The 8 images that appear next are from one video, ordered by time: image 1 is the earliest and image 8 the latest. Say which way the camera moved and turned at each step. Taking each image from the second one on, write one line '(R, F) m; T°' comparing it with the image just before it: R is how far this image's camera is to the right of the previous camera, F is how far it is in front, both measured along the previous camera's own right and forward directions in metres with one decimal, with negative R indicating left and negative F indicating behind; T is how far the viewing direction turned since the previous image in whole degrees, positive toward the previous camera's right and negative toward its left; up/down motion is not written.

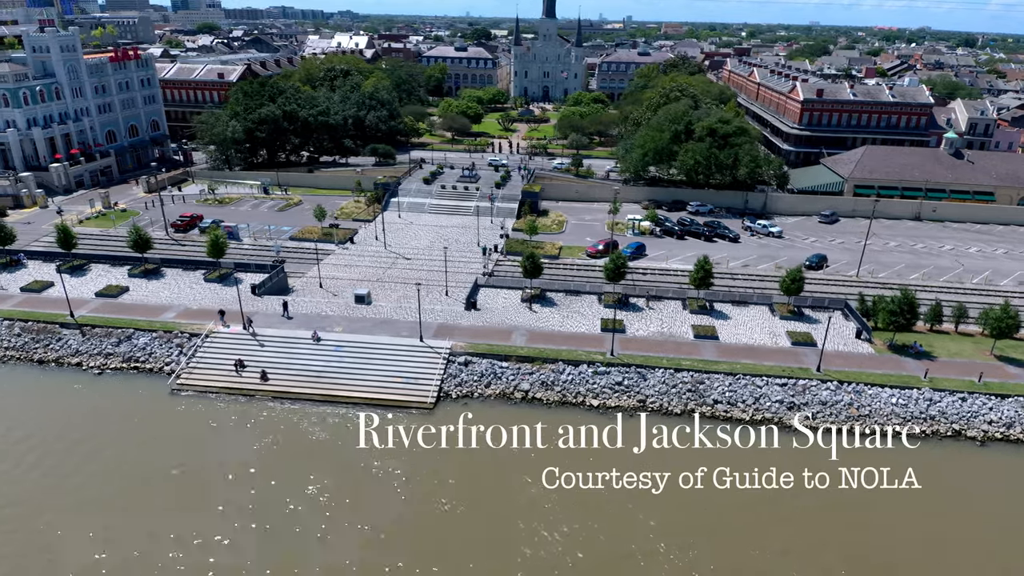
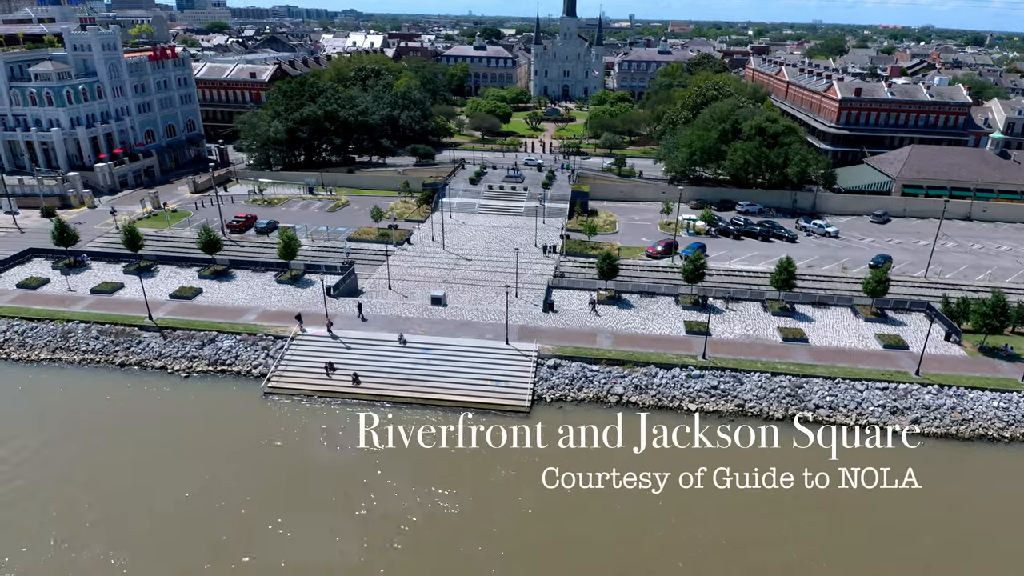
(-5.3, +0.7) m; 0°
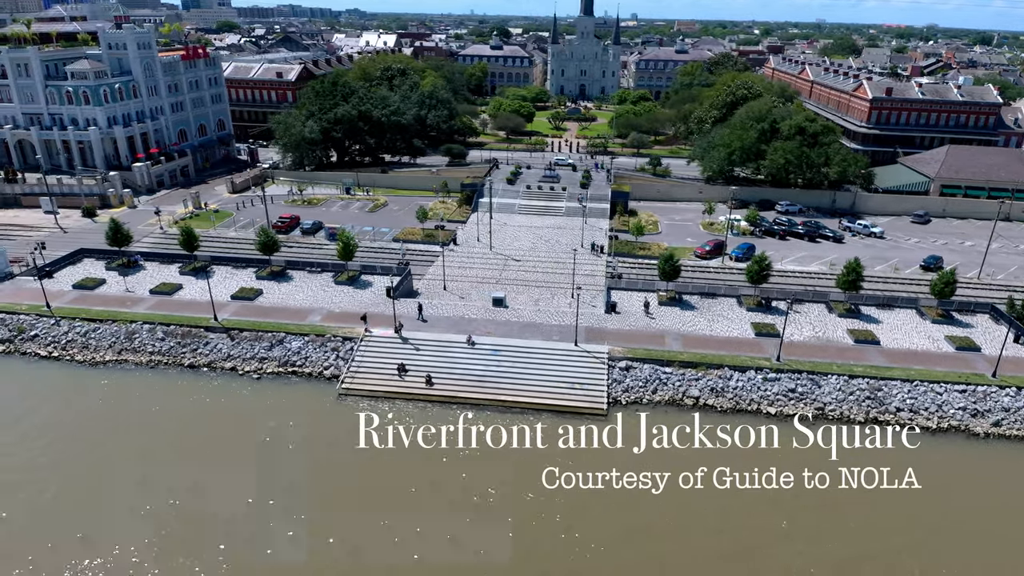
(-4.1, +0.4) m; 0°
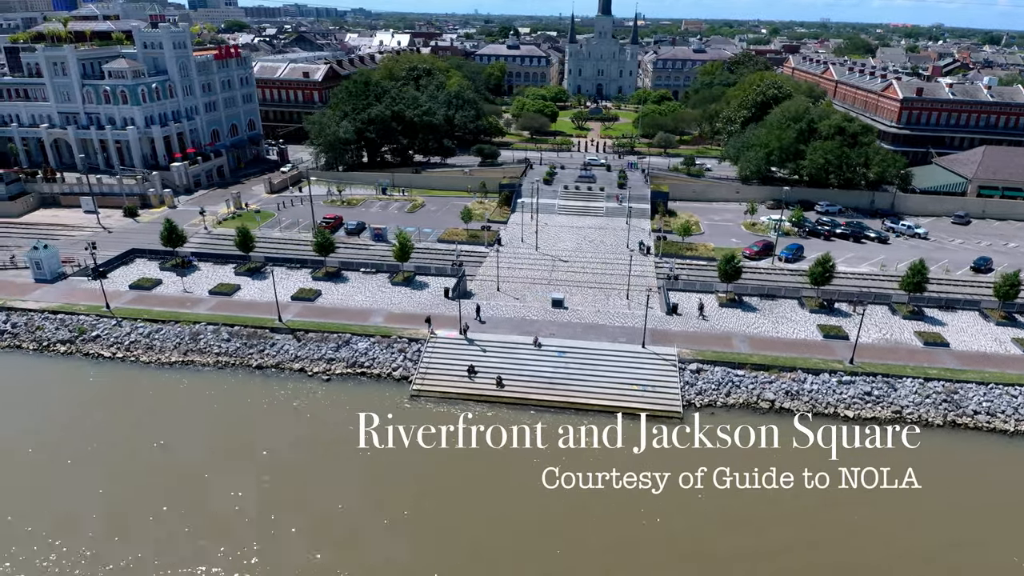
(-3.9, +0.3) m; 0°
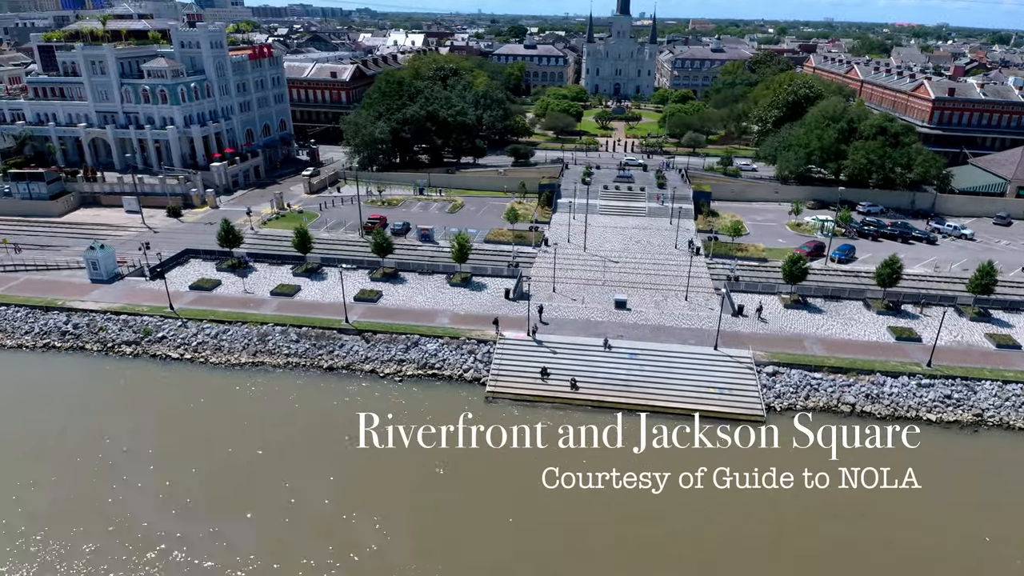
(-4.1, +0.3) m; 0°
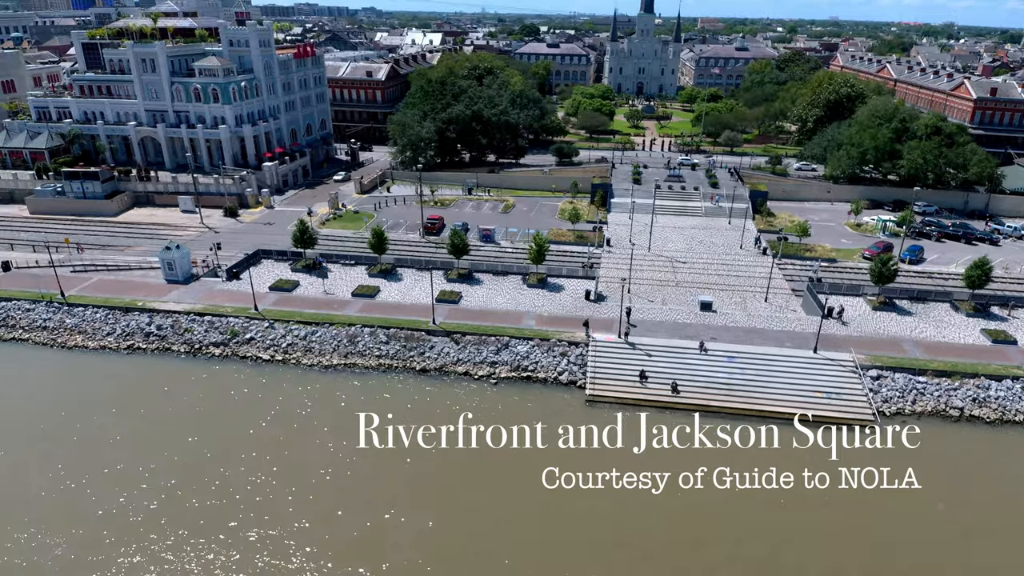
(-5.4, +0.5) m; 0°
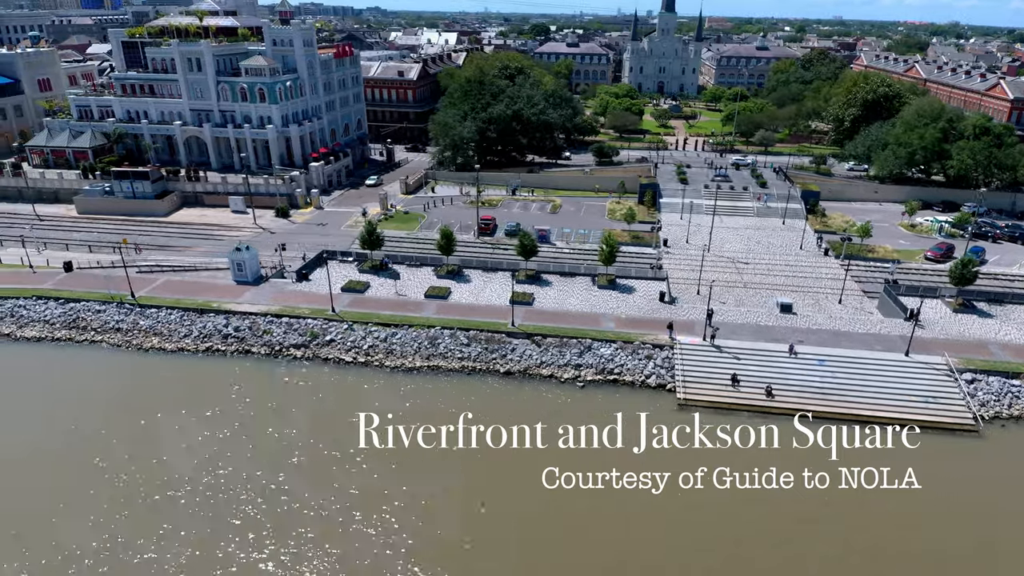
(-4.9, +0.4) m; 0°
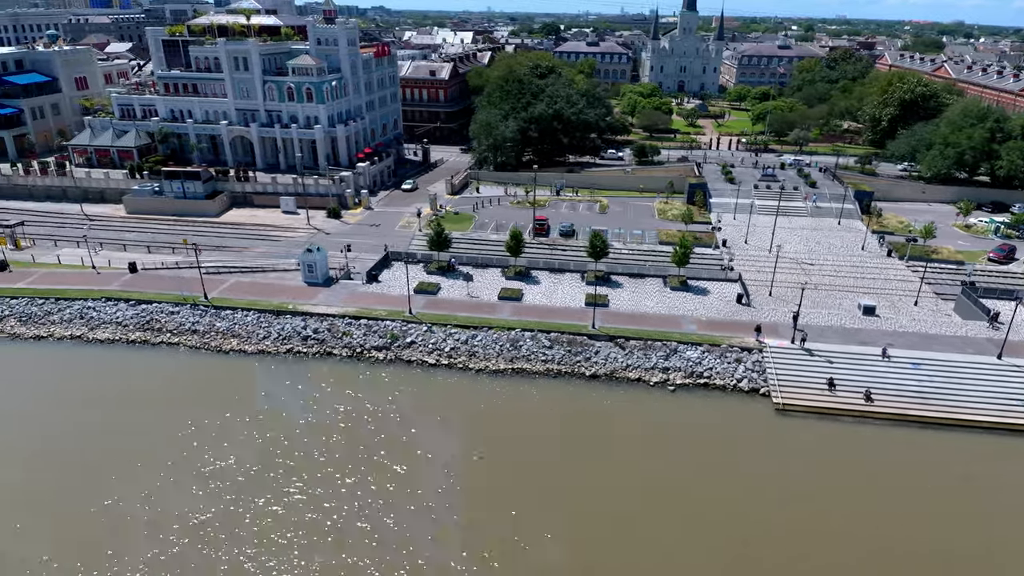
(-5.0, +0.4) m; 0°
